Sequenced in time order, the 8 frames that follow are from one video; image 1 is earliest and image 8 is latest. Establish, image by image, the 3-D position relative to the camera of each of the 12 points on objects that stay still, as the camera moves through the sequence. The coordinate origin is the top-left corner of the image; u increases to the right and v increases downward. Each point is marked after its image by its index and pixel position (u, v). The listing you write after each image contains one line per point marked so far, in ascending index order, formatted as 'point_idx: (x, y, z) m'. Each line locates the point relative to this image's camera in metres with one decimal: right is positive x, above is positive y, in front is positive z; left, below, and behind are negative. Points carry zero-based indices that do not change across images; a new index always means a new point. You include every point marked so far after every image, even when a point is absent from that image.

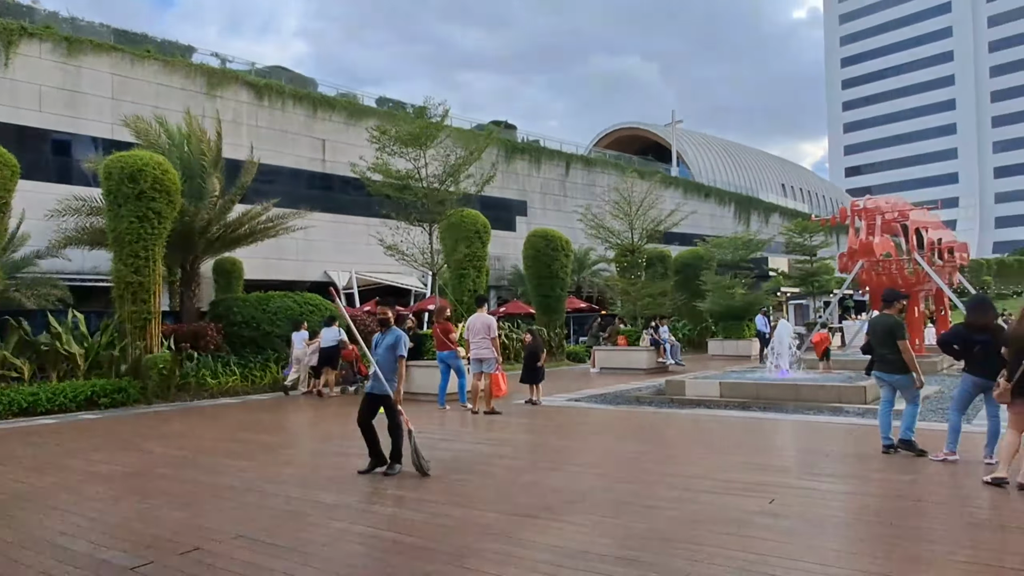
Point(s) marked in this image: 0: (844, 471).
0: (+2.9, -1.6, +6.4) m
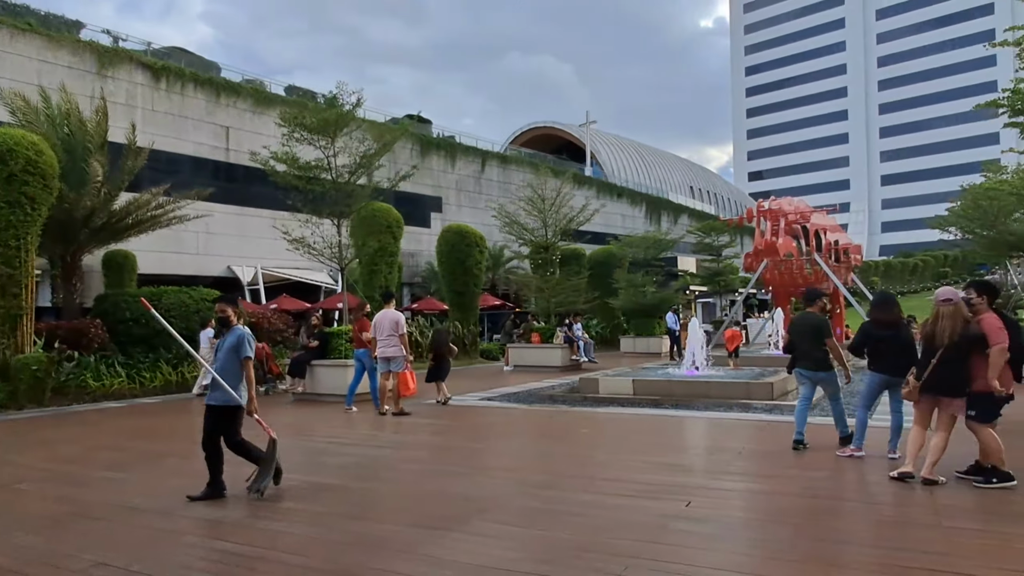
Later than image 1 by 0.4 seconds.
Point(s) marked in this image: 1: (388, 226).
0: (+2.1, -1.6, +6.4) m
1: (-3.2, +1.6, +19.1) m
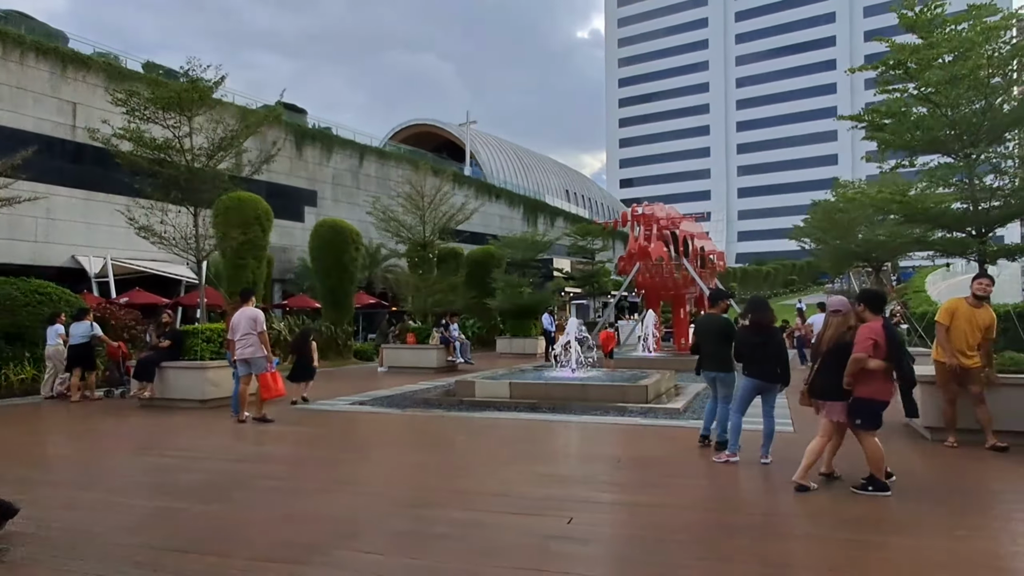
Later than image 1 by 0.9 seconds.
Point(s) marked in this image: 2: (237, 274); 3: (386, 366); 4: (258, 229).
0: (+1.0, -1.6, +6.3) m
1: (-6.3, +1.7, +17.9) m
2: (-6.7, +0.3, +17.9) m
3: (-3.2, -2.0, +18.6) m
4: (-6.3, +1.5, +18.0) m
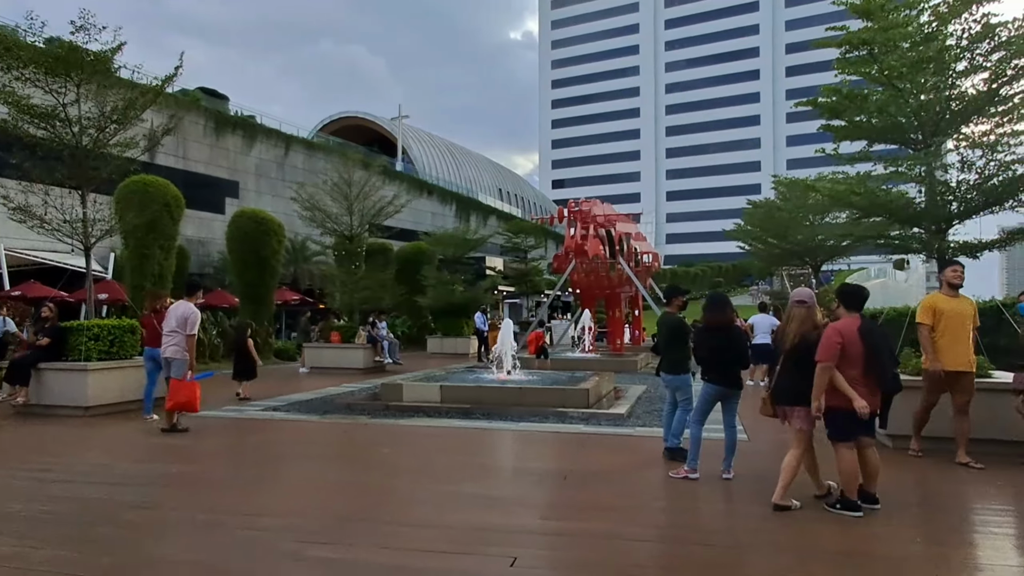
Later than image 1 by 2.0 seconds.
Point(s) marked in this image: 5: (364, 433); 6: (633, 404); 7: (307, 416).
0: (+0.5, -1.6, +5.5) m
1: (-7.8, +1.9, +16.3) m
2: (-8.3, +0.5, +16.3) m
3: (-4.9, -1.9, +17.3) m
4: (-7.8, +1.6, +16.5) m
5: (-1.7, -1.7, +8.3) m
6: (+1.8, -1.7, +10.7) m
7: (-2.8, -1.7, +9.9) m
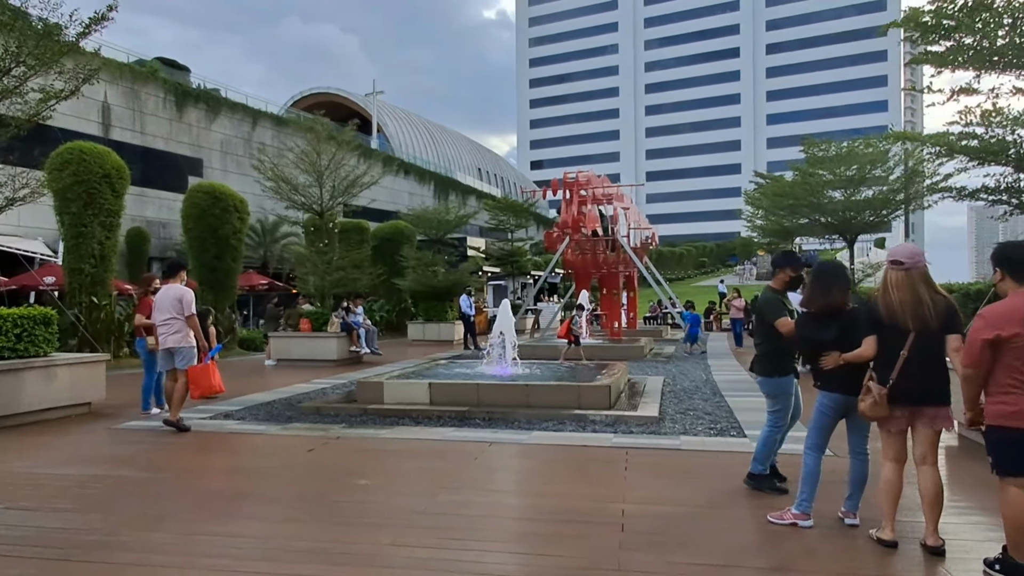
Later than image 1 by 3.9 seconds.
0: (+0.7, -1.4, +3.7) m
1: (-8.0, +2.2, +14.2) m
2: (-8.4, +0.8, +14.2) m
3: (-5.0, -1.5, +15.4) m
4: (-8.0, +2.0, +14.3) m
5: (-1.6, -1.5, +6.4) m
6: (+1.8, -1.4, +9.0) m
7: (-2.7, -1.5, +8.0) m
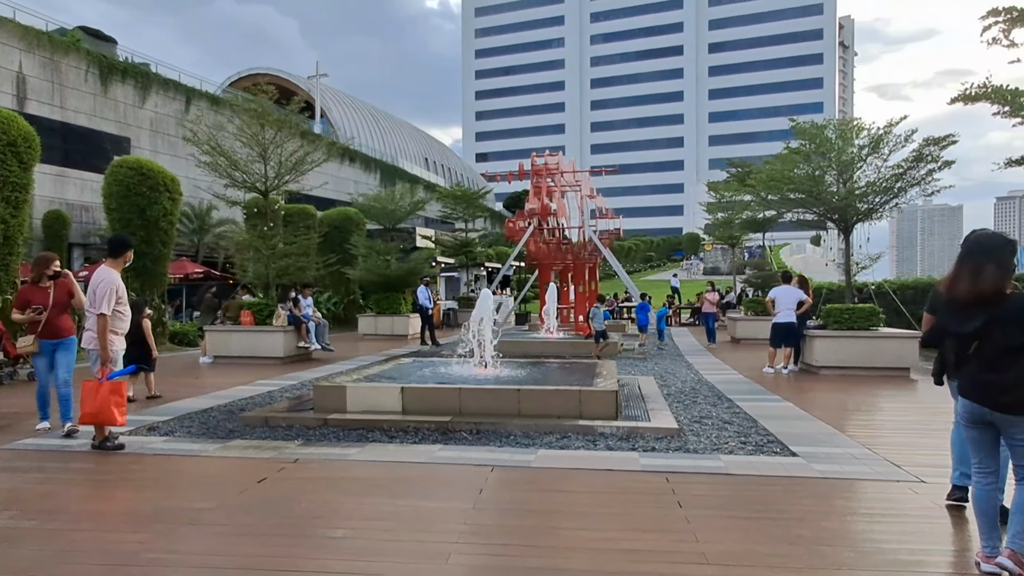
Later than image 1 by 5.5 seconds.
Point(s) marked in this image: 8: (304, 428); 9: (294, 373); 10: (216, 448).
0: (+1.0, -1.3, +2.4) m
1: (-8.5, +2.5, +12.2) m
2: (-8.9, +1.1, +12.1) m
3: (-5.7, -1.3, +13.6) m
4: (-8.5, +2.2, +12.3) m
5: (-1.5, -1.3, +5.0) m
6: (+1.7, -1.3, +7.8) m
7: (-2.8, -1.4, +6.5) m
8: (-2.0, -1.4, +7.0) m
9: (-3.6, -1.4, +12.0) m
10: (-2.5, -1.4, +6.1) m
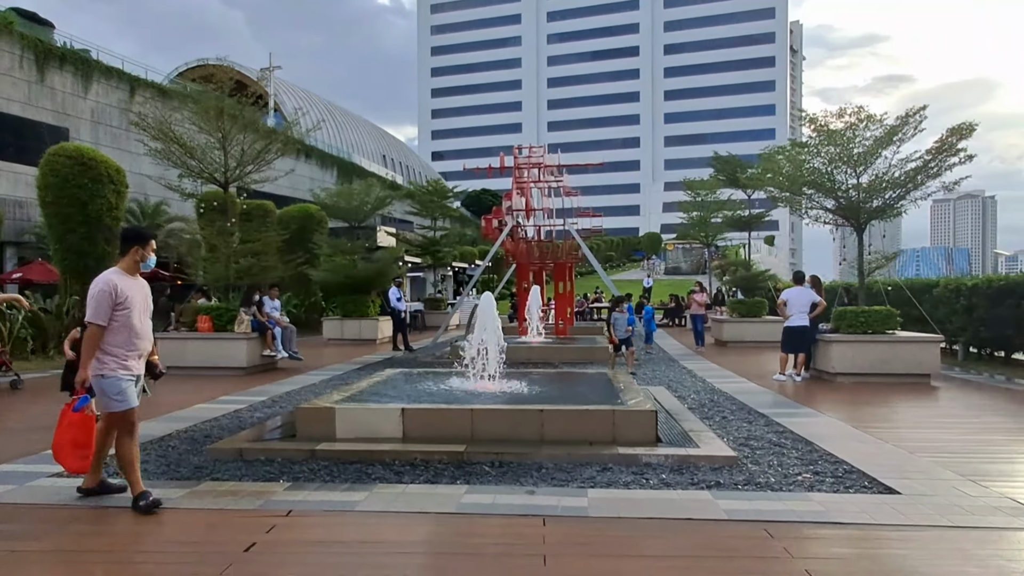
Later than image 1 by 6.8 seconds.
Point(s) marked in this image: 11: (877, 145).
0: (+1.5, -1.4, +1.4) m
1: (-8.6, +2.4, +10.6) m
2: (-9.0, +1.0, +10.5) m
3: (-5.9, -1.3, +12.2) m
4: (-8.6, +2.2, +10.7) m
5: (-1.2, -1.4, +3.8) m
6: (+1.8, -1.3, +6.8) m
7: (-2.5, -1.4, +5.3) m
8: (-1.8, -1.4, +5.8) m
9: (-3.7, -1.4, +10.7) m
10: (-2.2, -1.4, +4.8) m
11: (+7.3, +2.9, +14.9) m
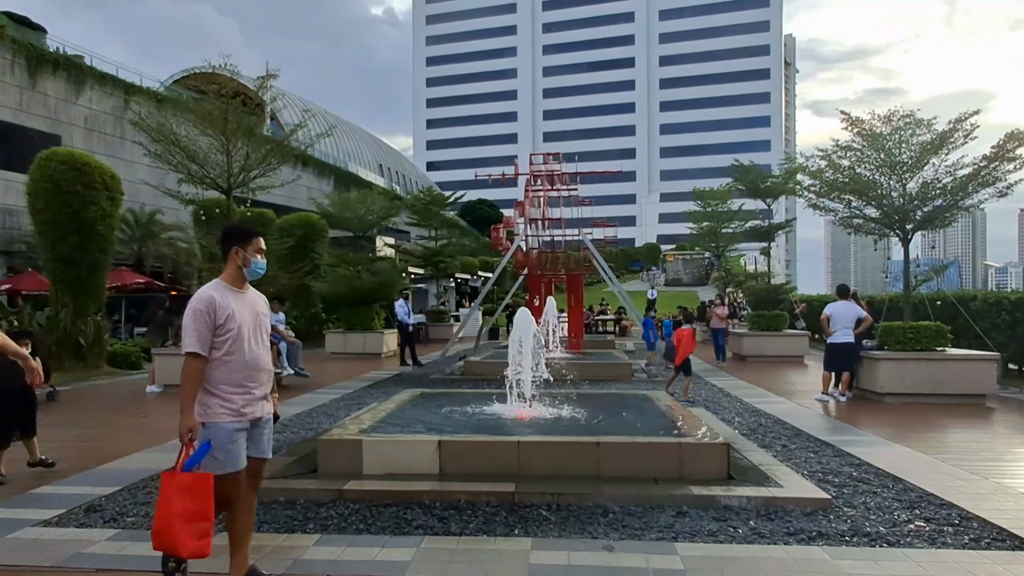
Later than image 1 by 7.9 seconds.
0: (+2.0, -1.4, +0.7) m
1: (-8.2, +2.2, +9.8) m
2: (-8.7, +0.8, +9.7) m
3: (-5.5, -1.5, +11.4) m
4: (-8.2, +2.0, +9.9) m
5: (-0.7, -1.5, +3.1) m
6: (+2.2, -1.5, +6.1) m
7: (-2.1, -1.5, +4.5) m
8: (-1.4, -1.5, +5.1) m
9: (-3.4, -1.6, +9.9) m
10: (-1.8, -1.5, +4.1) m
11: (+7.7, +2.7, +14.3) m
